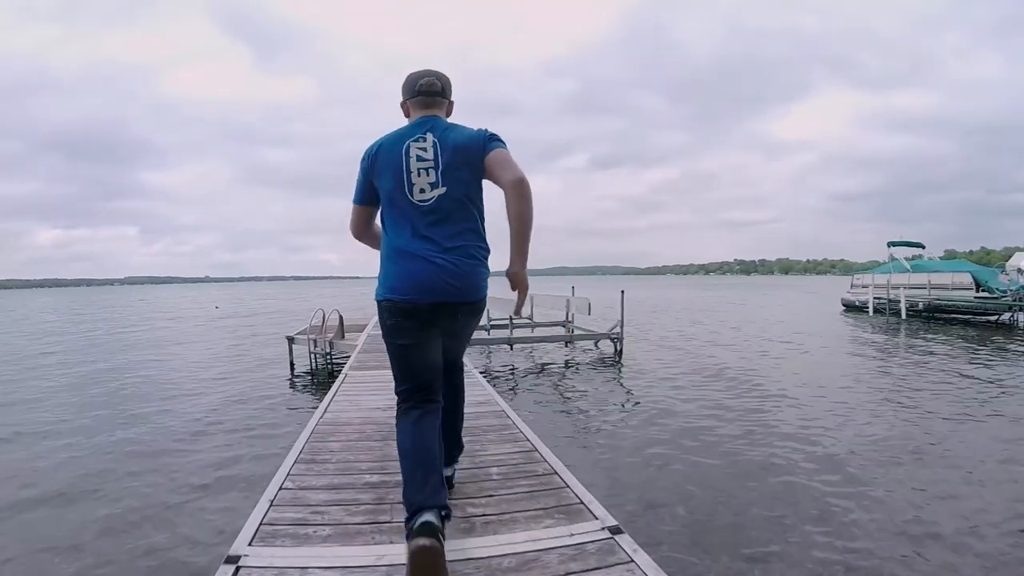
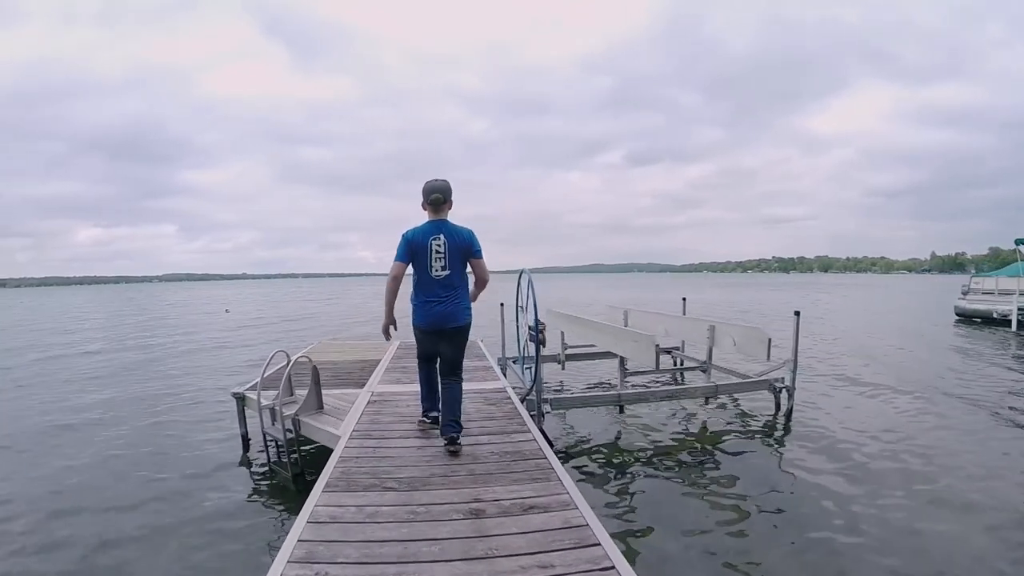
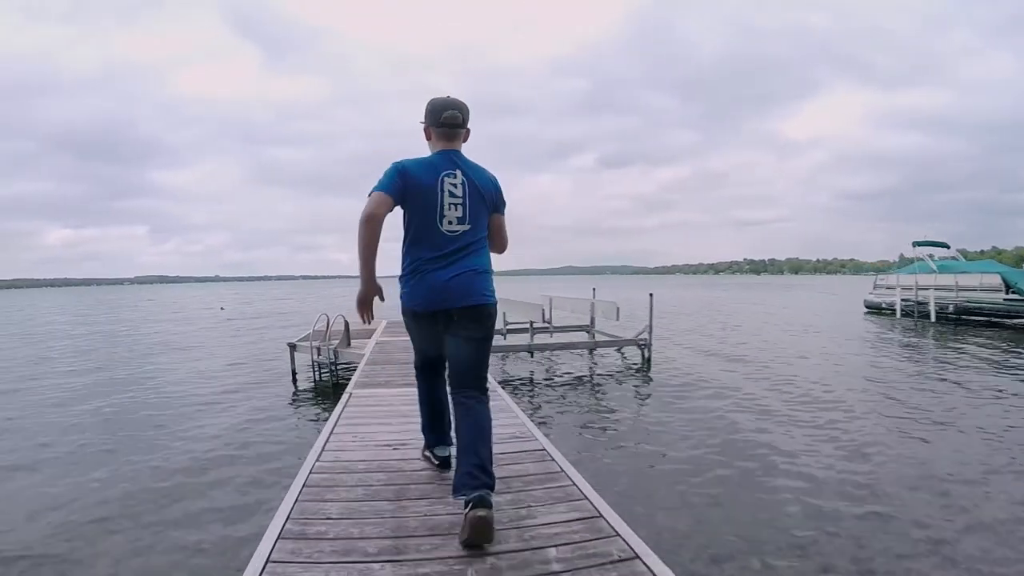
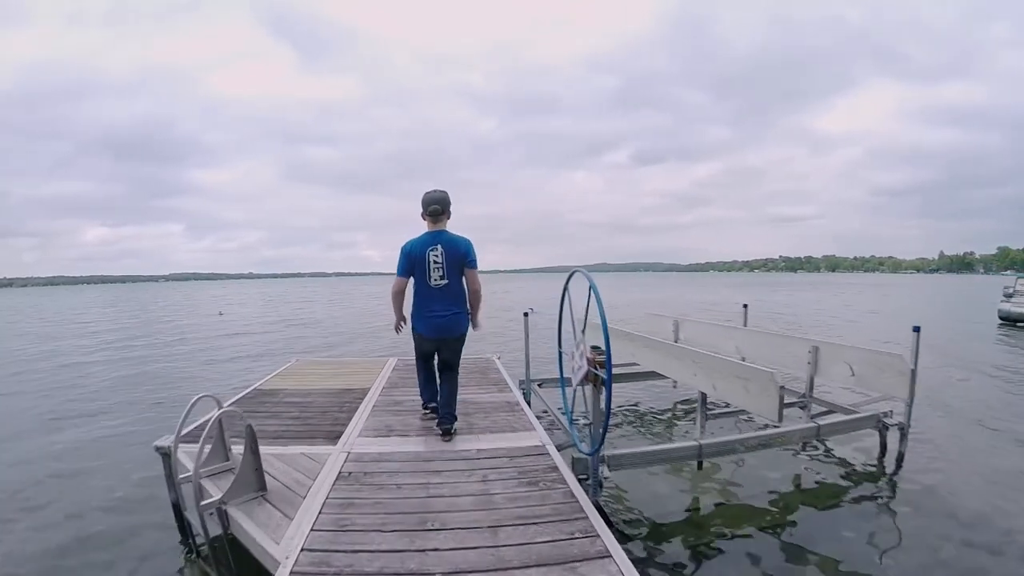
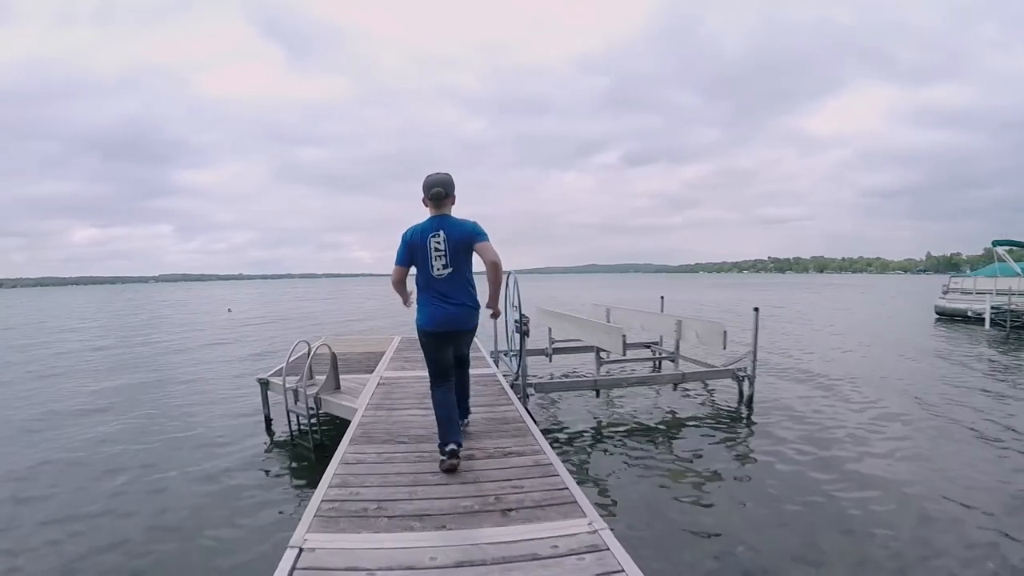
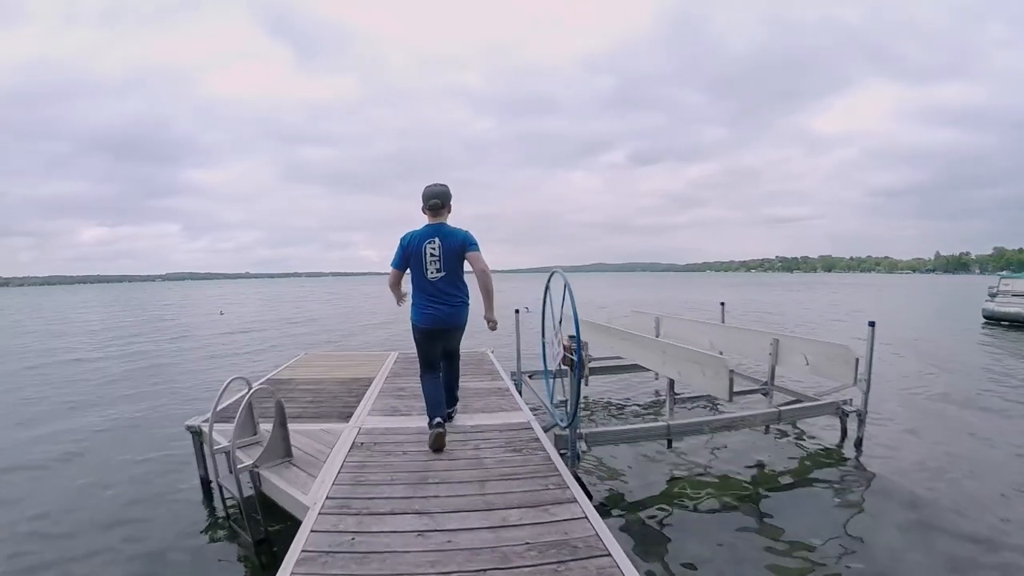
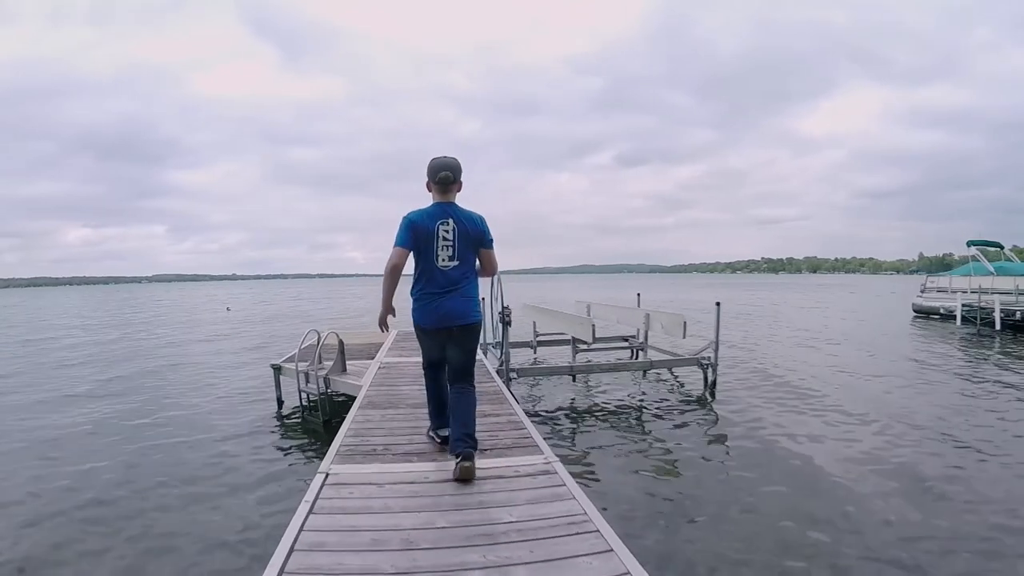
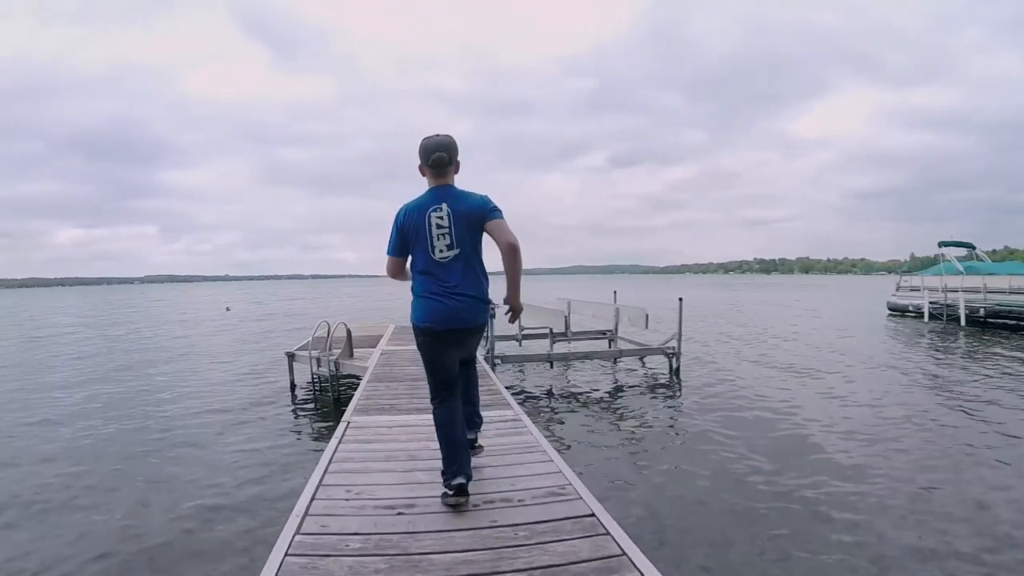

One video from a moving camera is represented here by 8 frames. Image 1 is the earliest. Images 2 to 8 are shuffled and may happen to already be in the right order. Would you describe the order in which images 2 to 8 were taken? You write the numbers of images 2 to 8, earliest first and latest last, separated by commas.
3, 8, 7, 5, 2, 6, 4
